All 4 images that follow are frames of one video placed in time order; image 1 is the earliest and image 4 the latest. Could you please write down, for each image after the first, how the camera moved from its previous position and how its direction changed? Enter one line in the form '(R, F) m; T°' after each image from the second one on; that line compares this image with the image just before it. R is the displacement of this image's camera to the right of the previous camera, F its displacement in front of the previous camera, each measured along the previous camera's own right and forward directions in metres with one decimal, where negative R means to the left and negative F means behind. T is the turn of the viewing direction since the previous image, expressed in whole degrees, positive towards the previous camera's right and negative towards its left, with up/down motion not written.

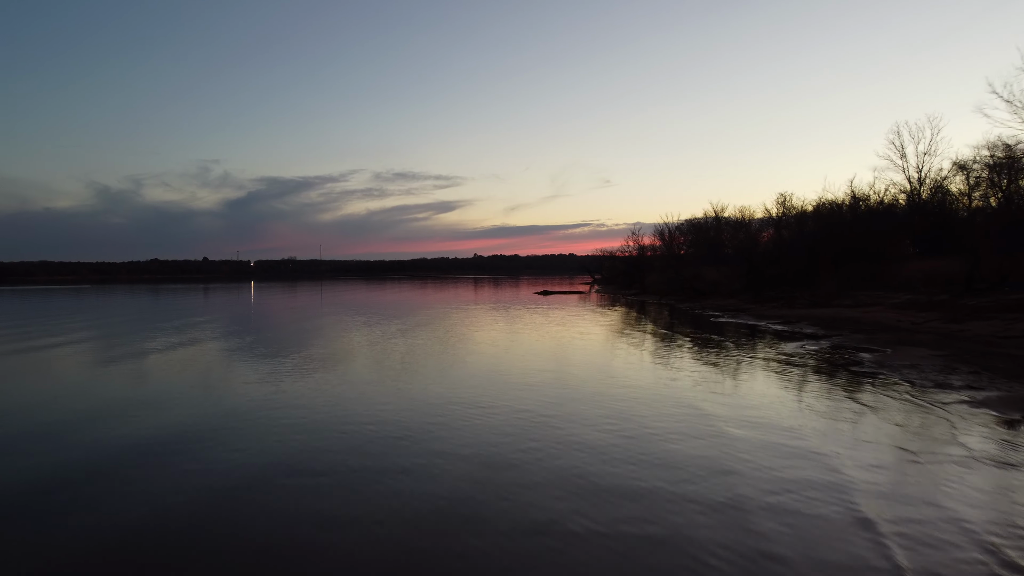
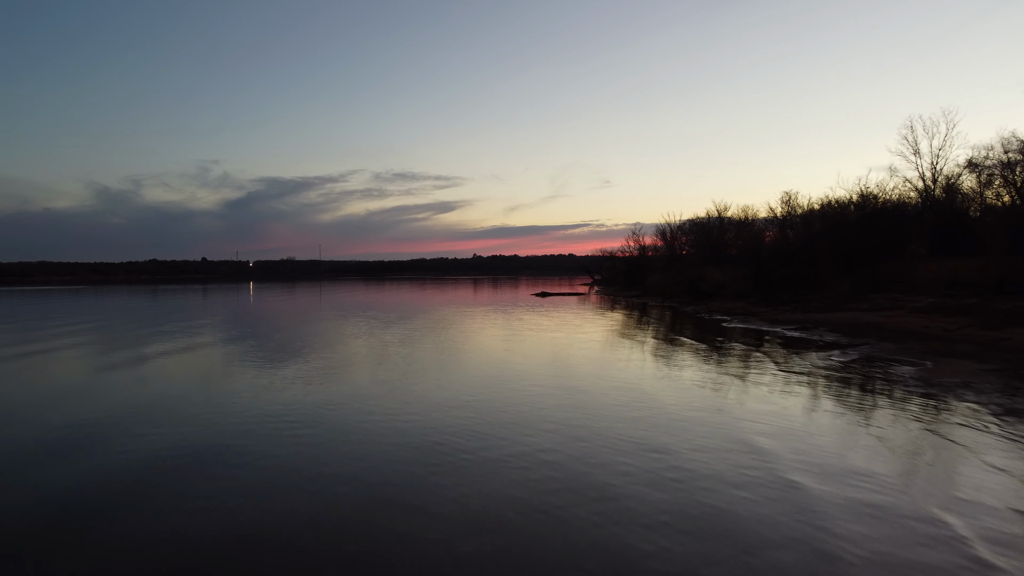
(0.0, +0.3) m; 0°
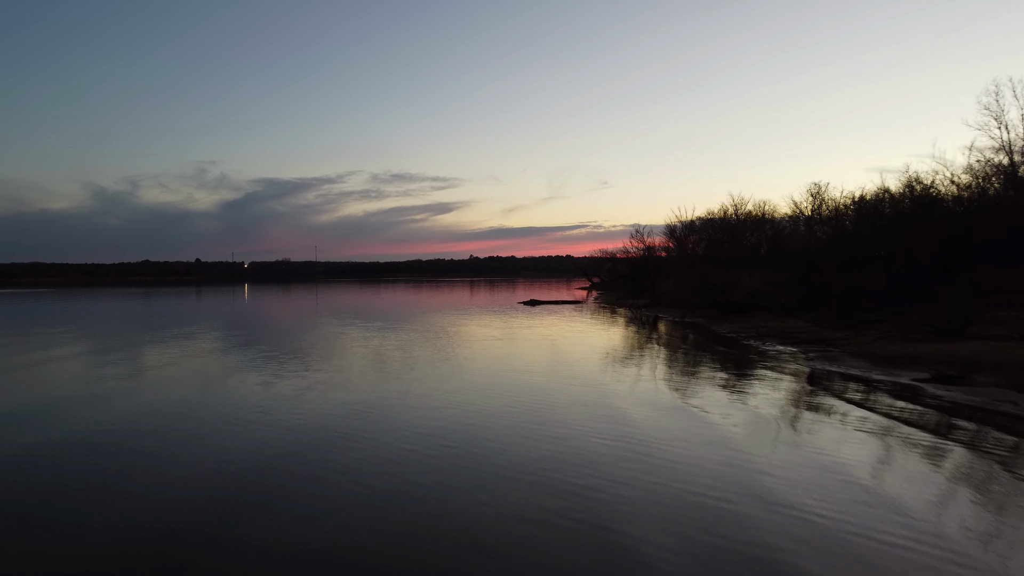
(+0.2, +1.6) m; 0°
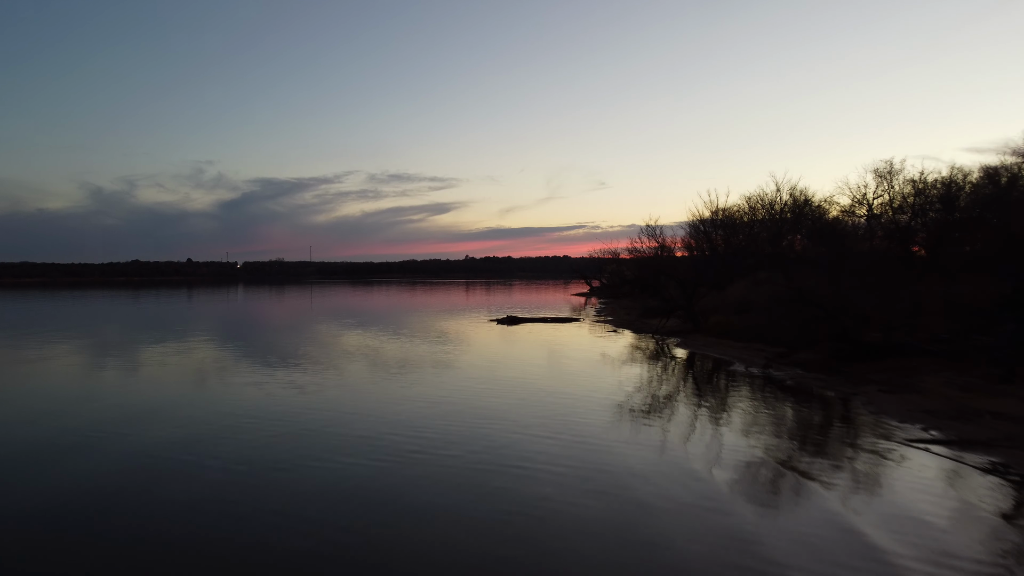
(+0.3, +2.4) m; 0°
